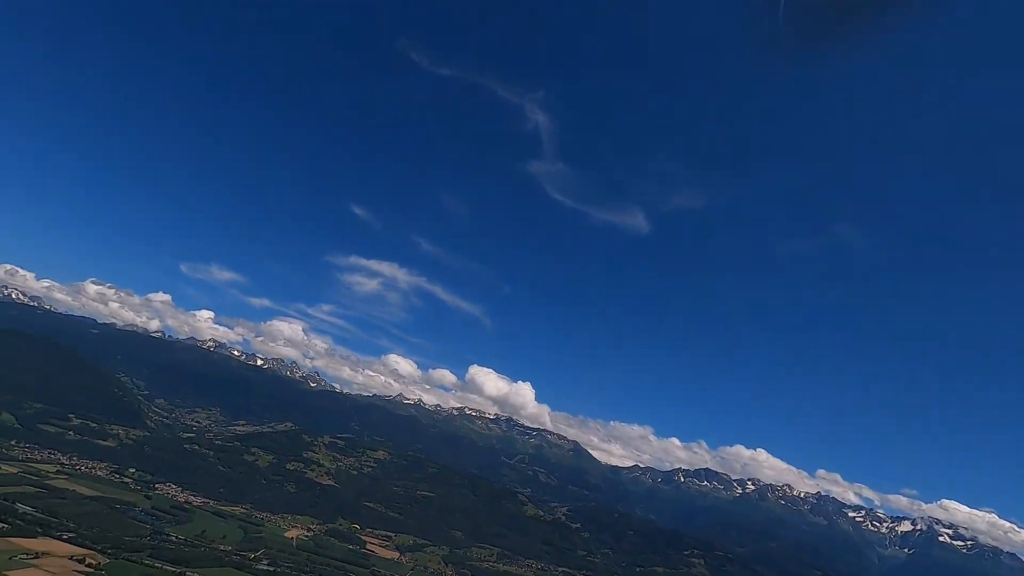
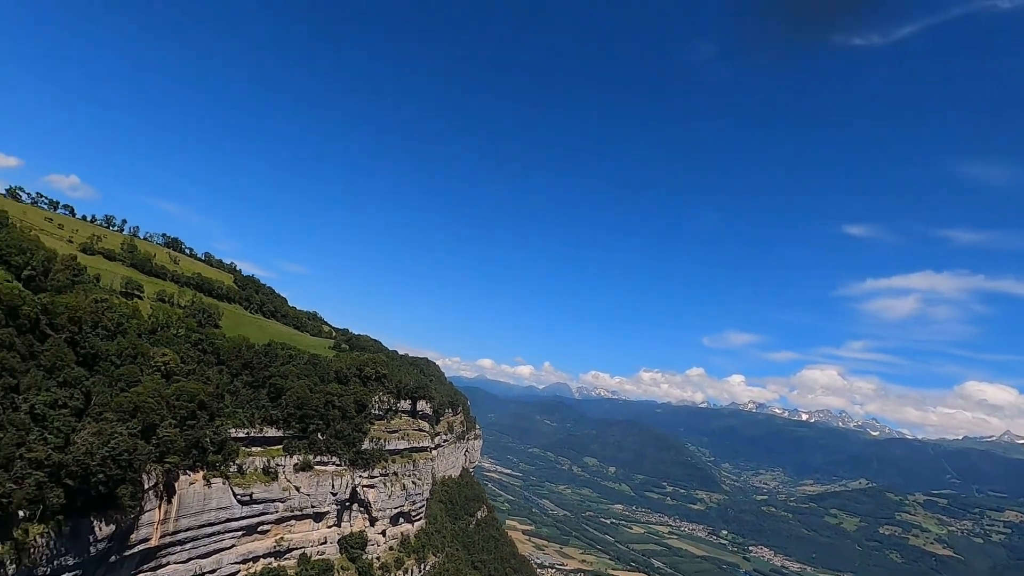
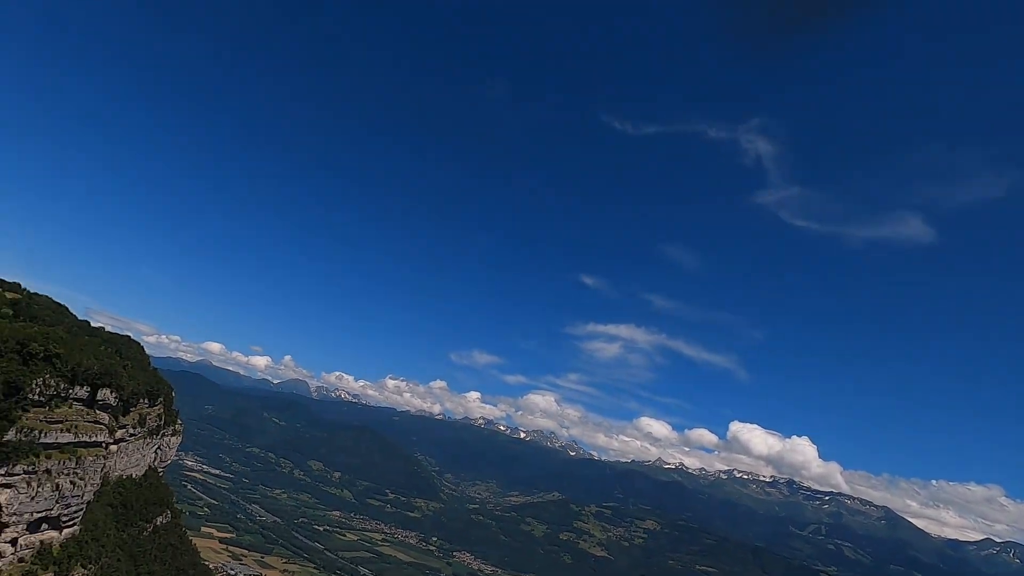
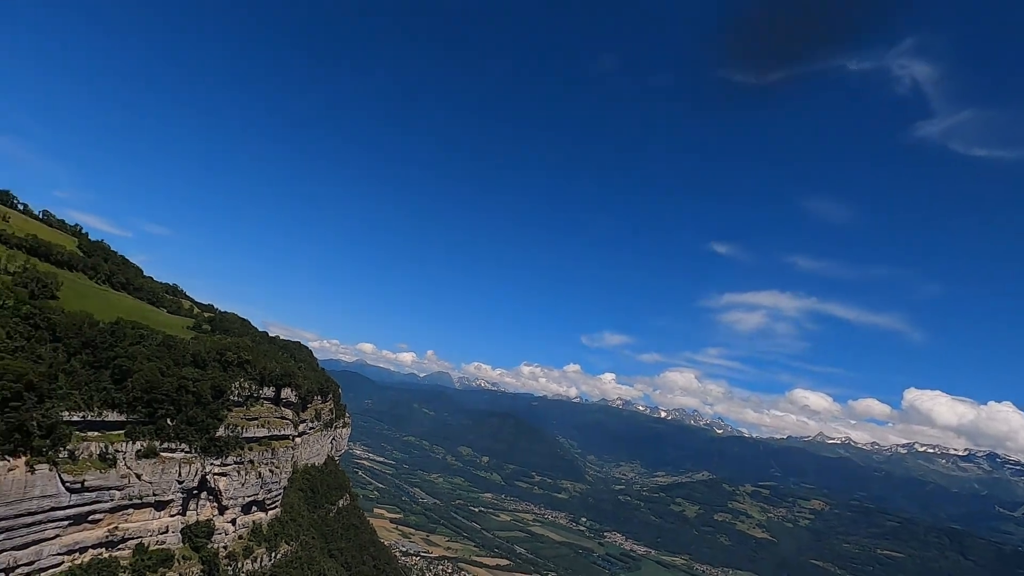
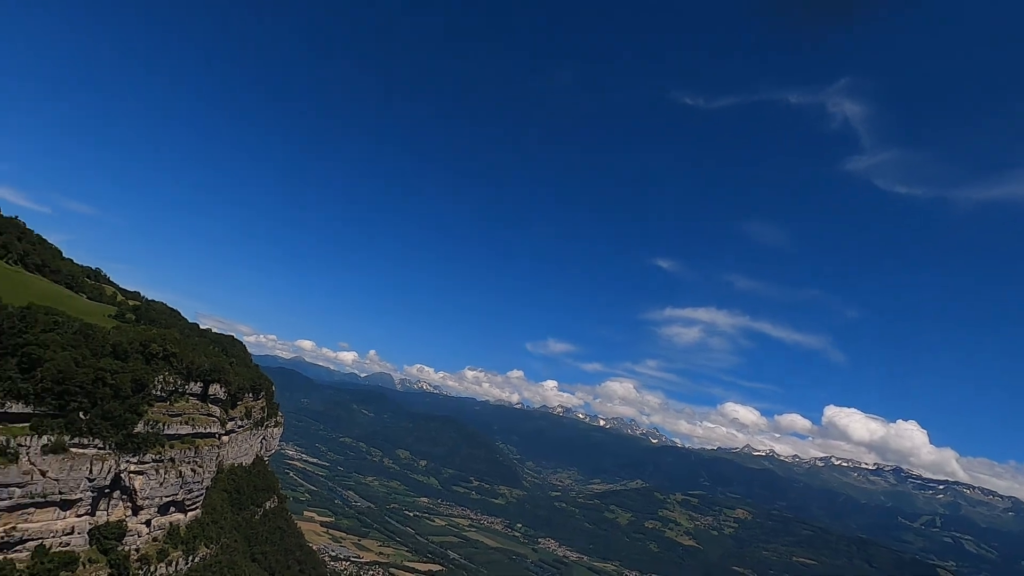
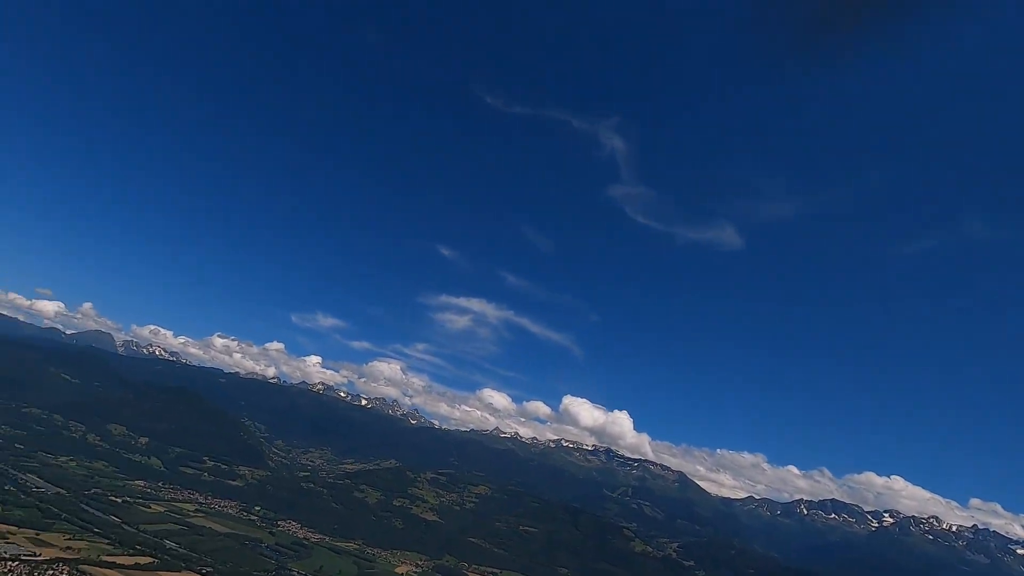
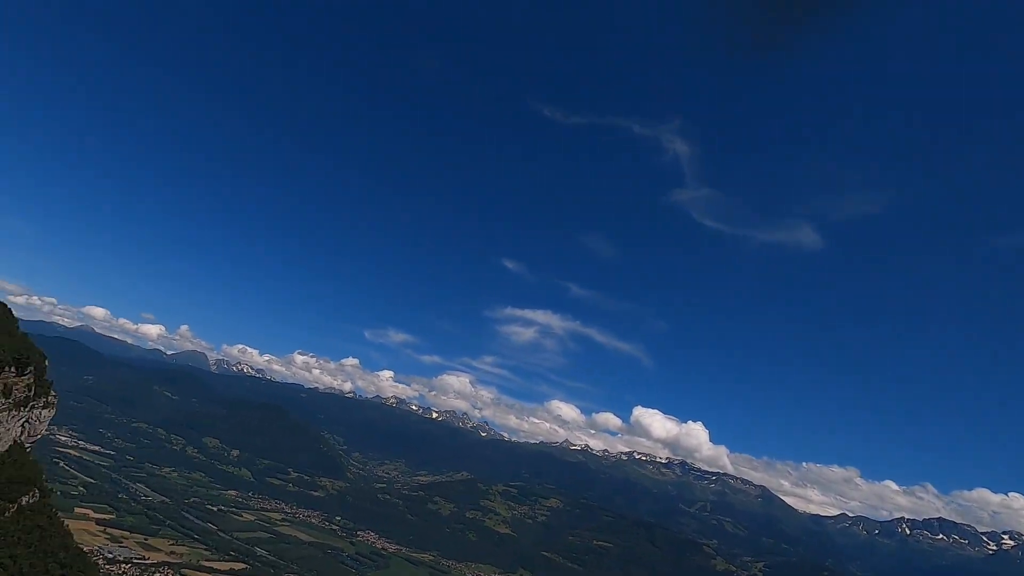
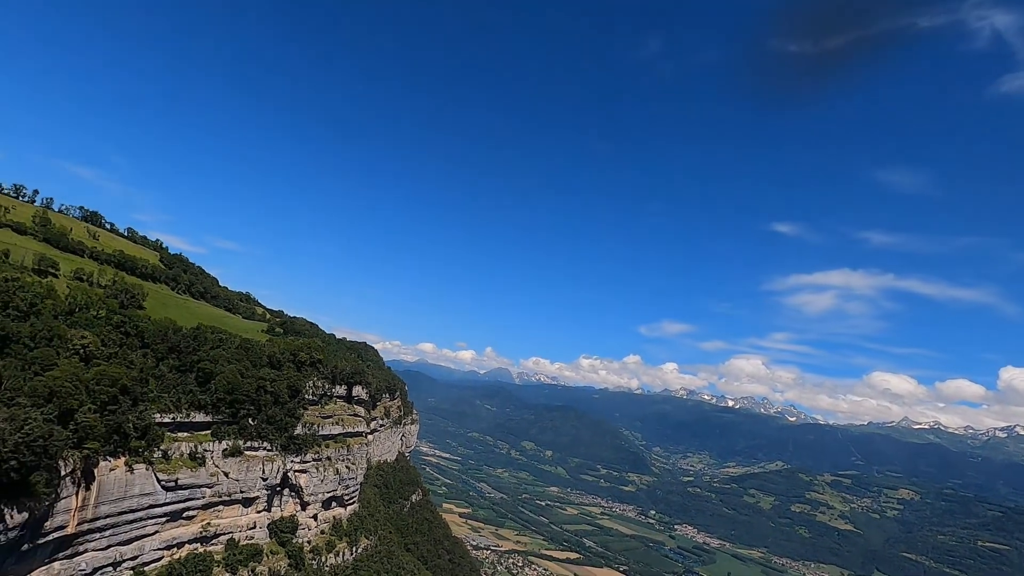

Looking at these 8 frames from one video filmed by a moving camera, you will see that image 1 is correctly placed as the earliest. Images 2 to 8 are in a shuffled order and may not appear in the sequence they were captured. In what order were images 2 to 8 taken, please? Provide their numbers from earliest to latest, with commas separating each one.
6, 7, 3, 5, 4, 8, 2
